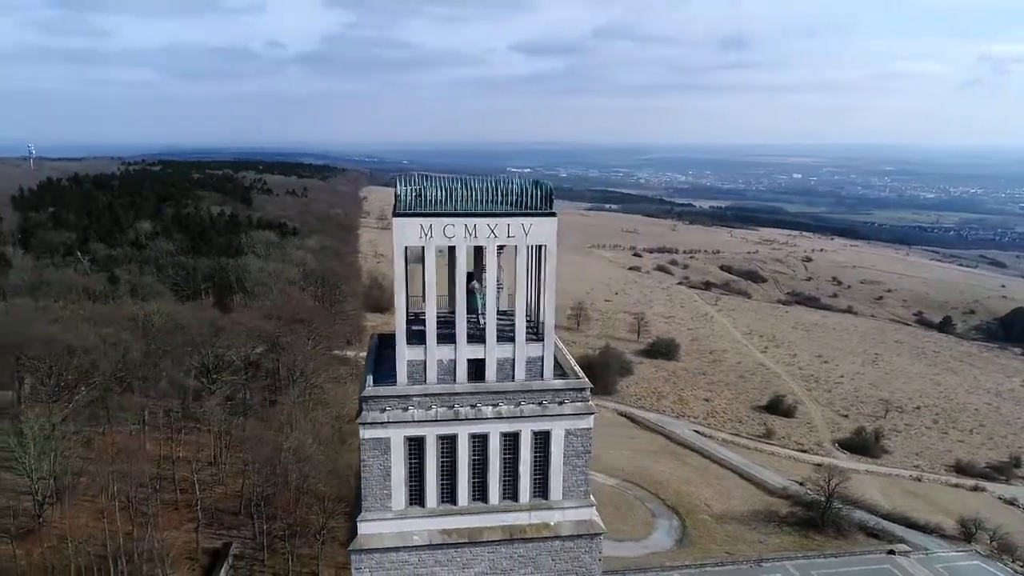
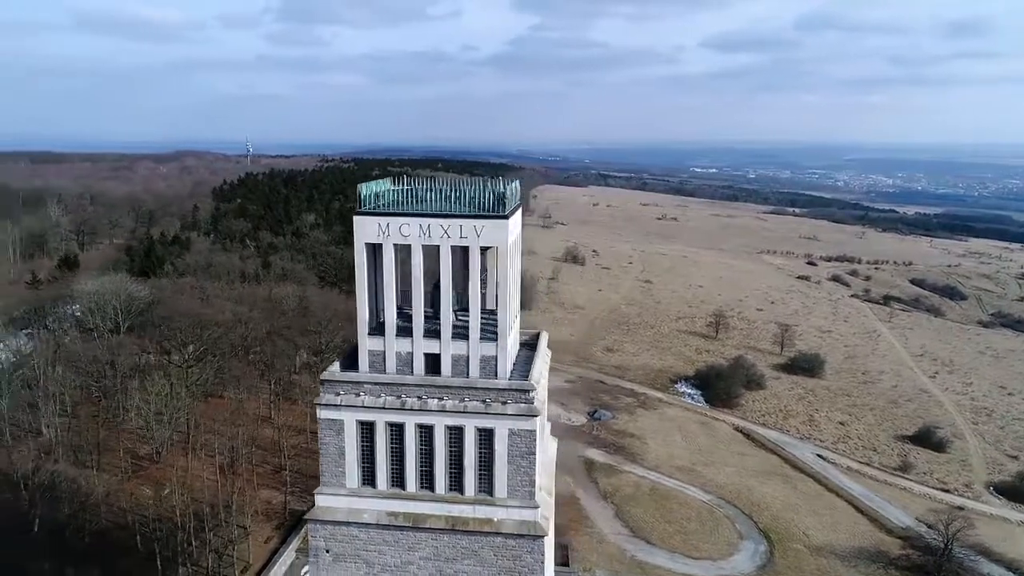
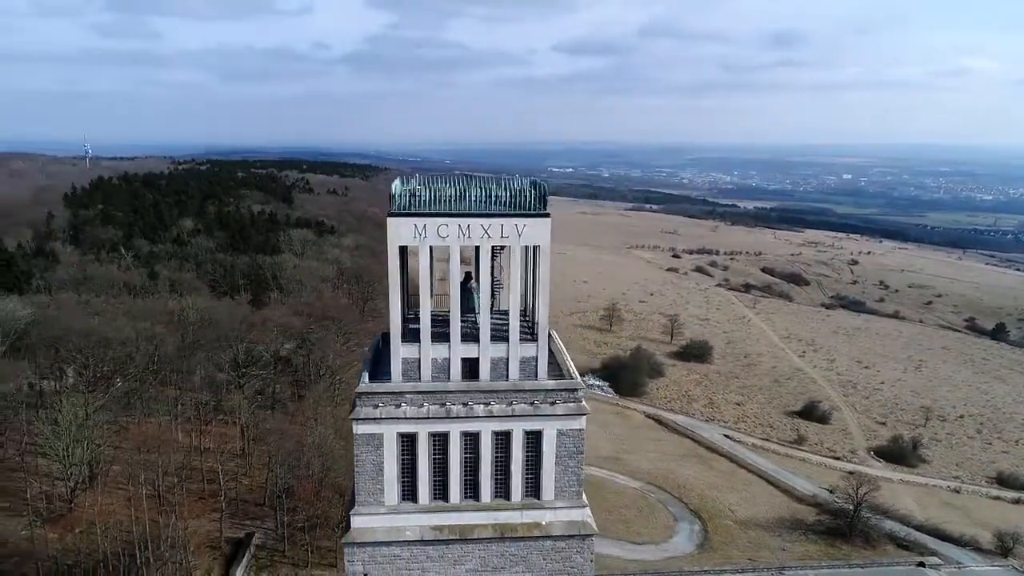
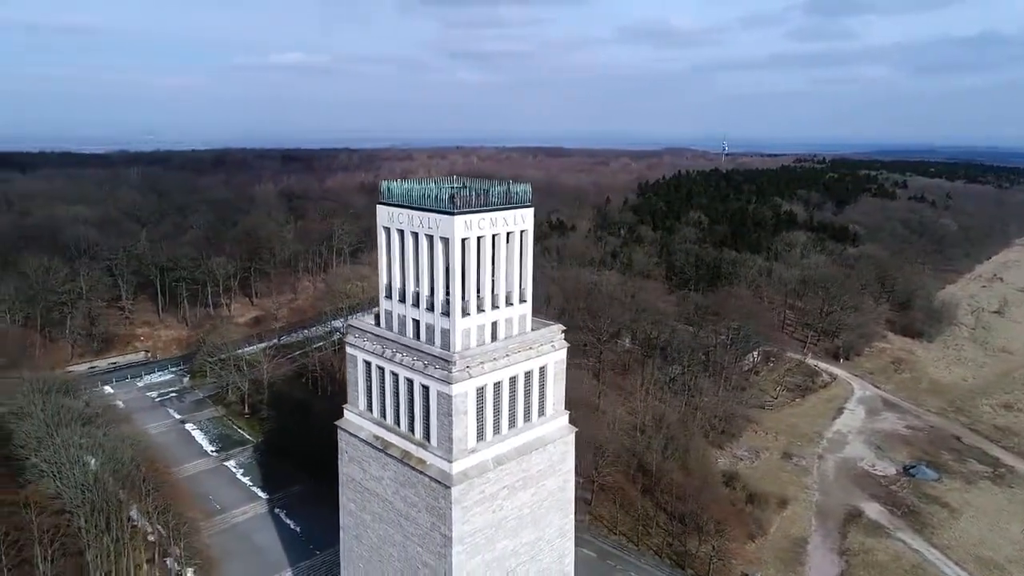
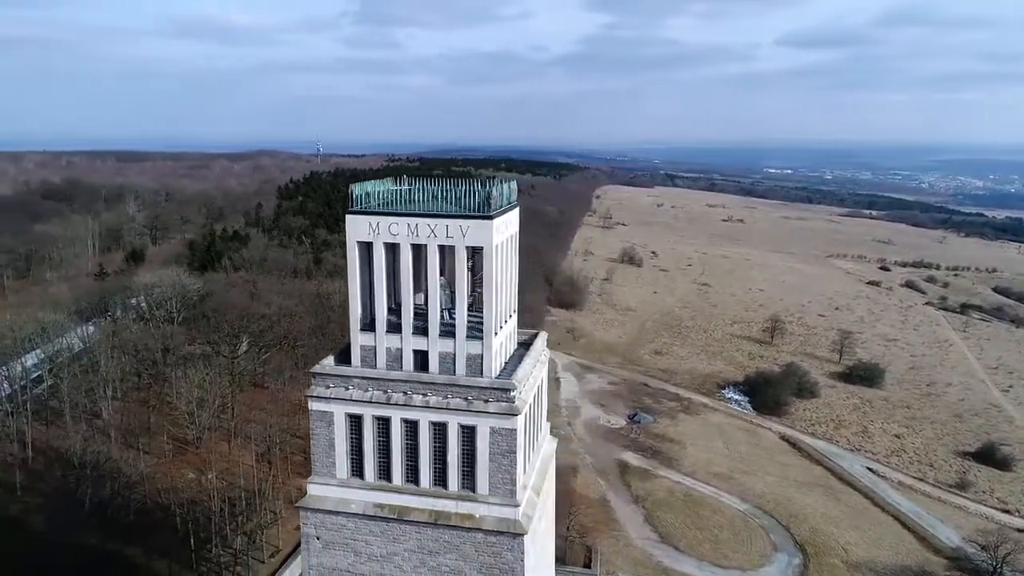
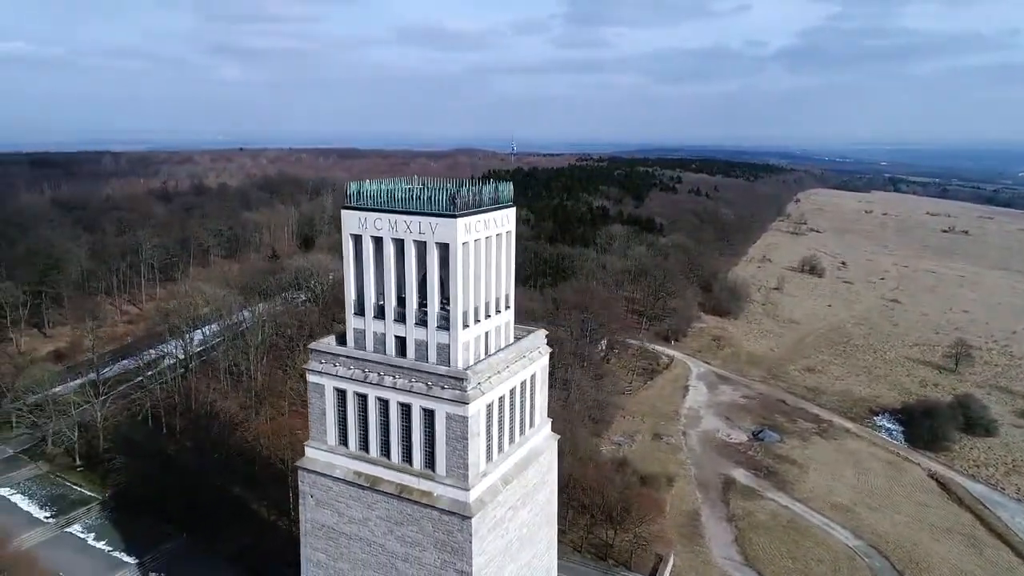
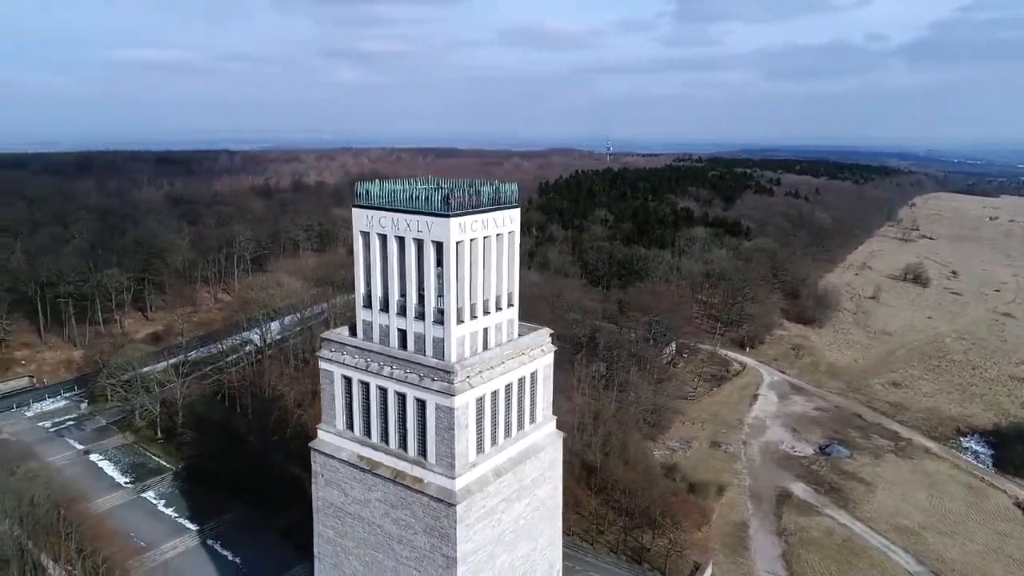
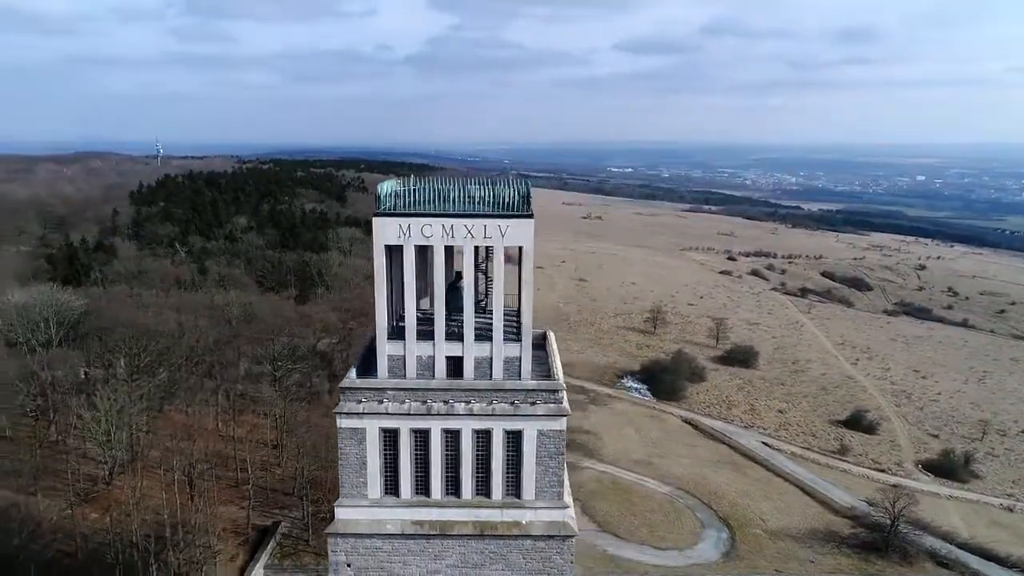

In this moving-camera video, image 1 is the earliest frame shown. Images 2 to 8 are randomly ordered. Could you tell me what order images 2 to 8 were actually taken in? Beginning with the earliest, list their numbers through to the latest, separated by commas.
3, 8, 2, 5, 6, 7, 4
